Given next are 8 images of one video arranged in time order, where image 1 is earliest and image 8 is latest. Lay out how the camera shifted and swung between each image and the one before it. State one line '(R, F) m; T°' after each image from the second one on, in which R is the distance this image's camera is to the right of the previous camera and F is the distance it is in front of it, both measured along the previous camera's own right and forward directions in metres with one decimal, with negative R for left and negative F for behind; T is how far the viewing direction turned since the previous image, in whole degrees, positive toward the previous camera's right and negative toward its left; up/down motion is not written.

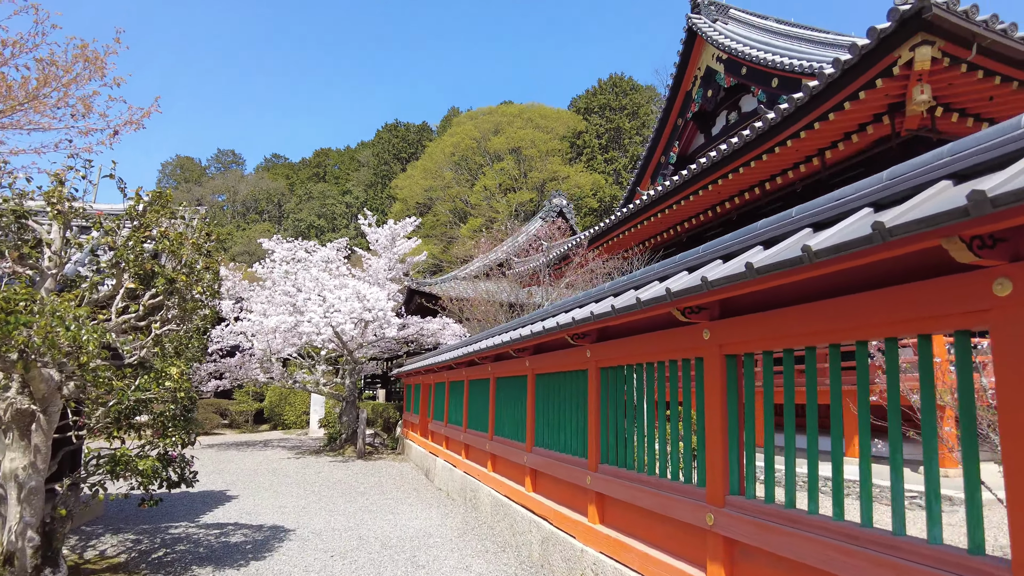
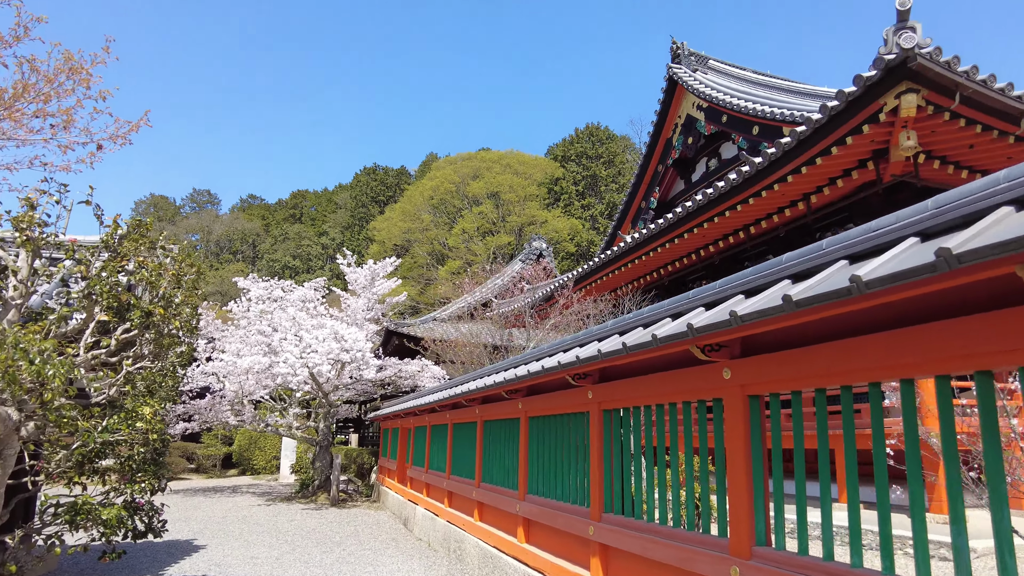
(-0.1, +0.1) m; +2°
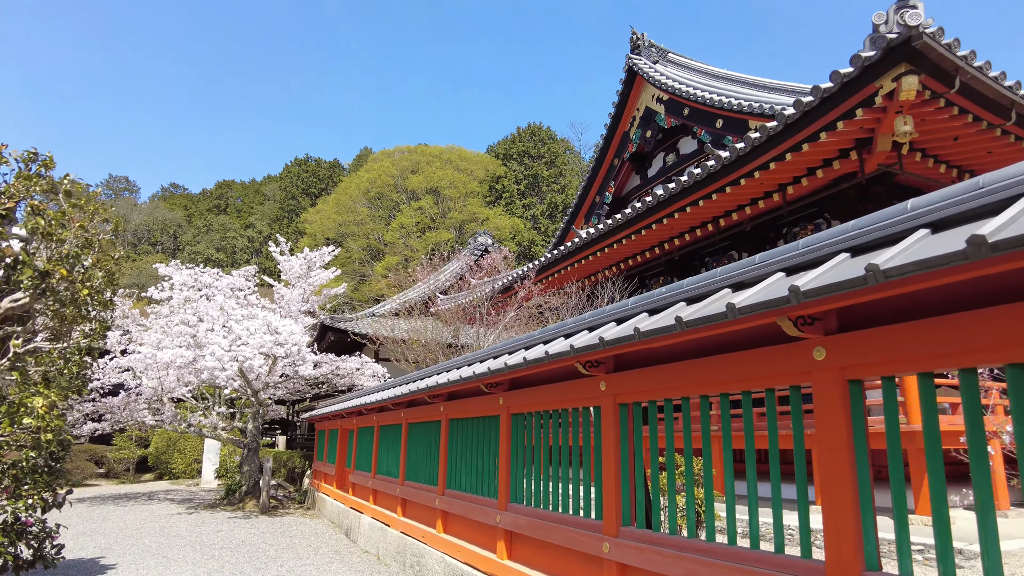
(-0.3, +0.6) m; +6°
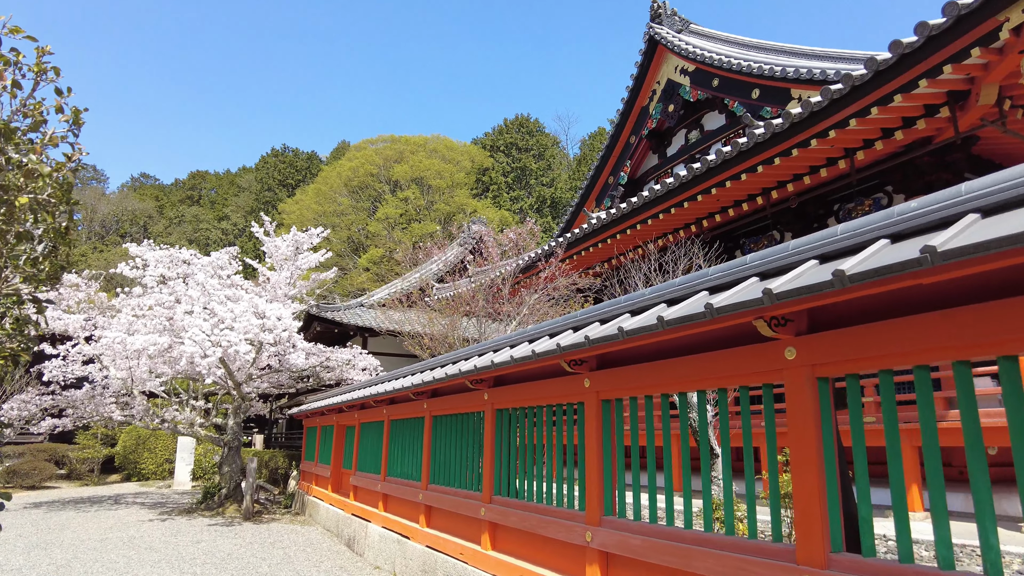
(-0.5, +0.9) m; +2°
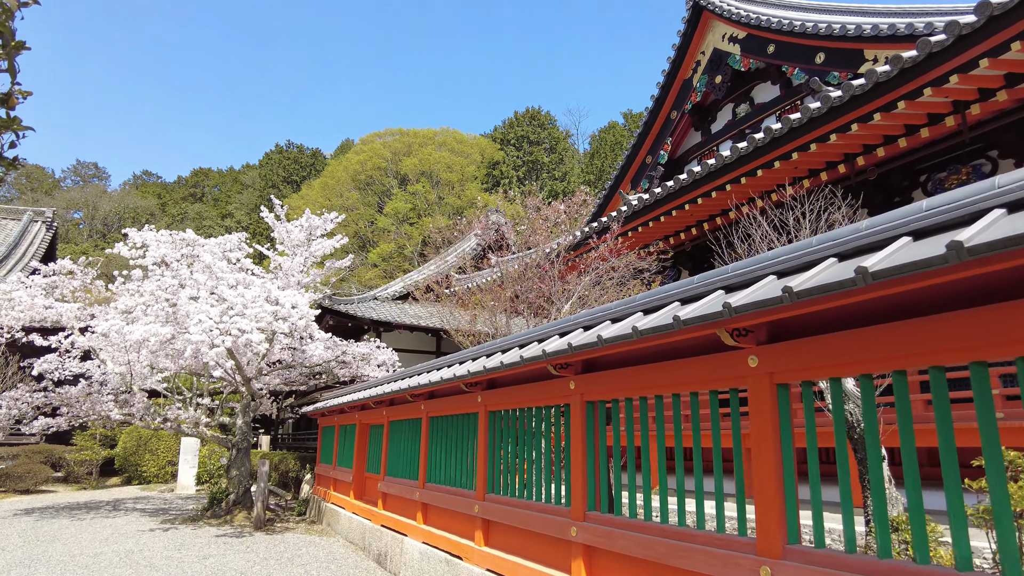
(-0.4, +0.8) m; 0°
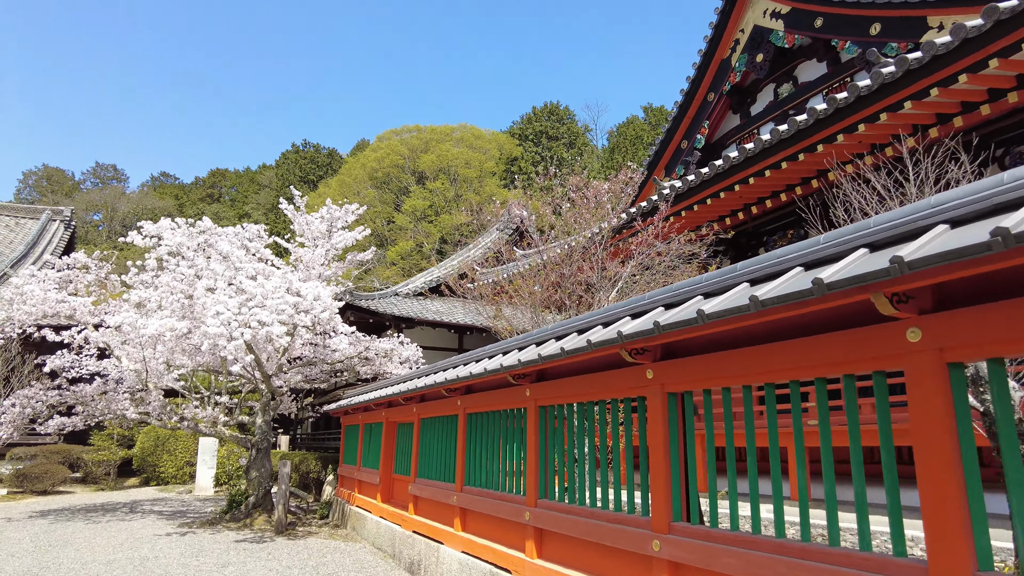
(-0.2, +0.4) m; -1°
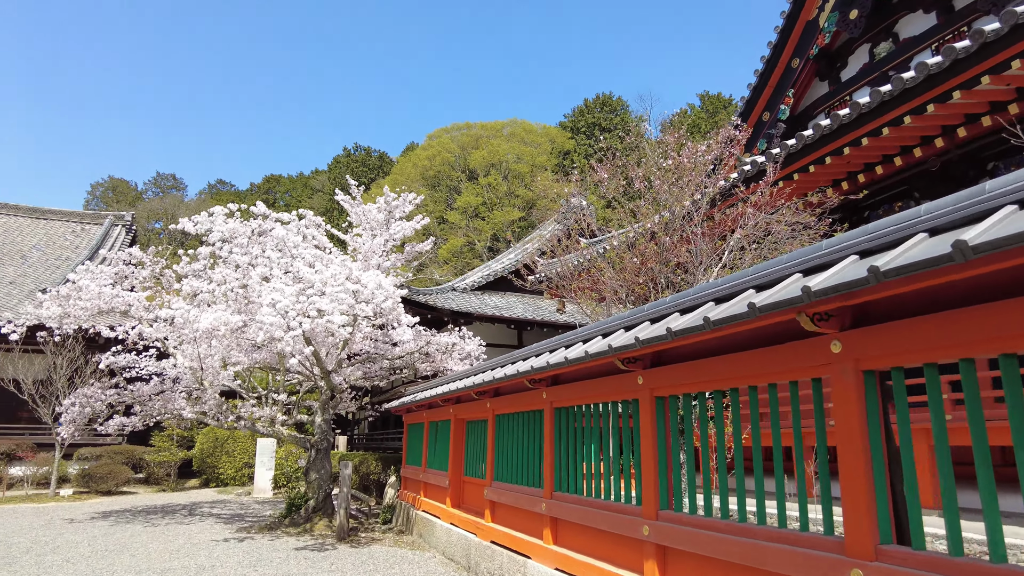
(-0.3, +0.6) m; -4°
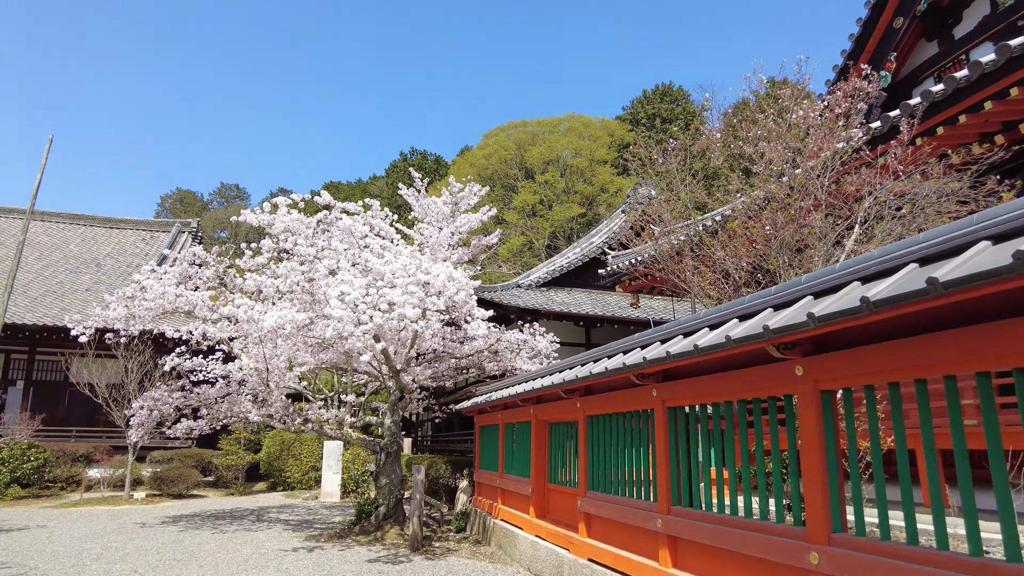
(-0.2, +0.5) m; -5°
